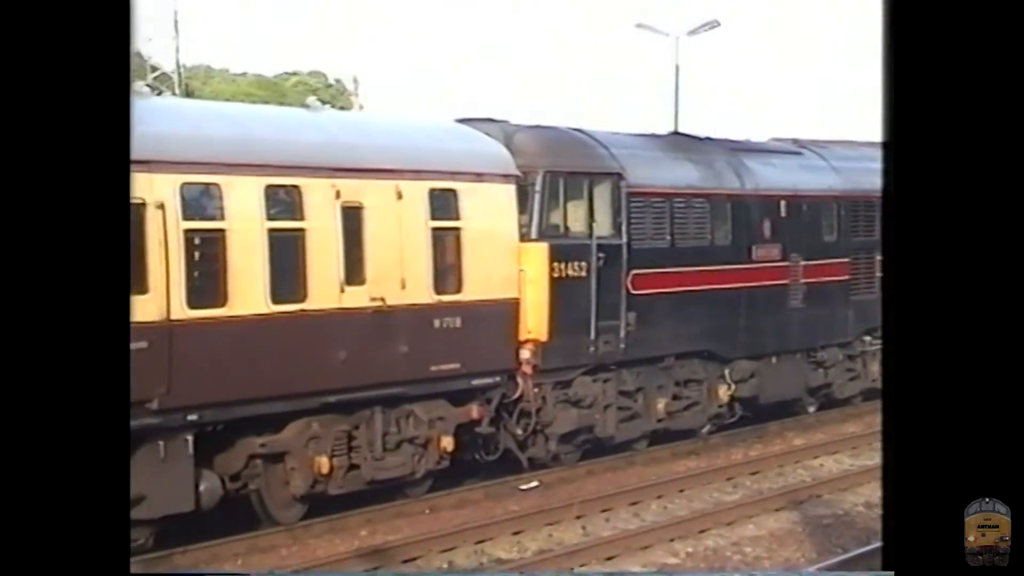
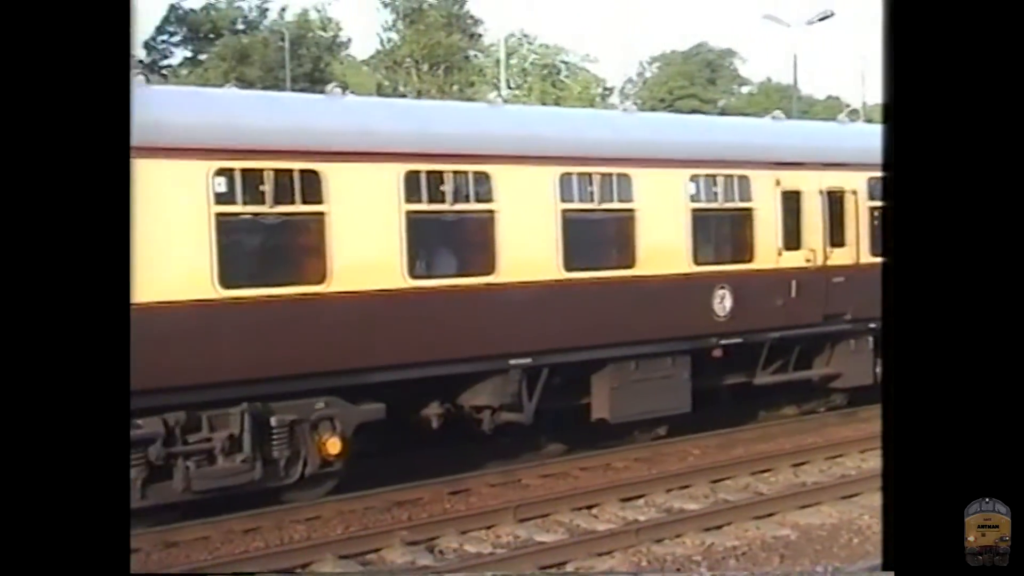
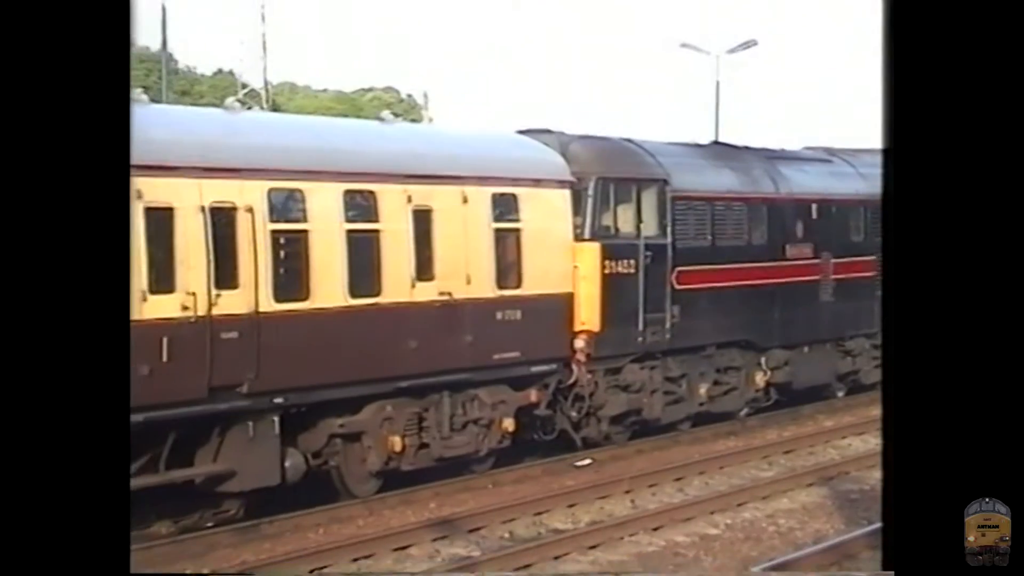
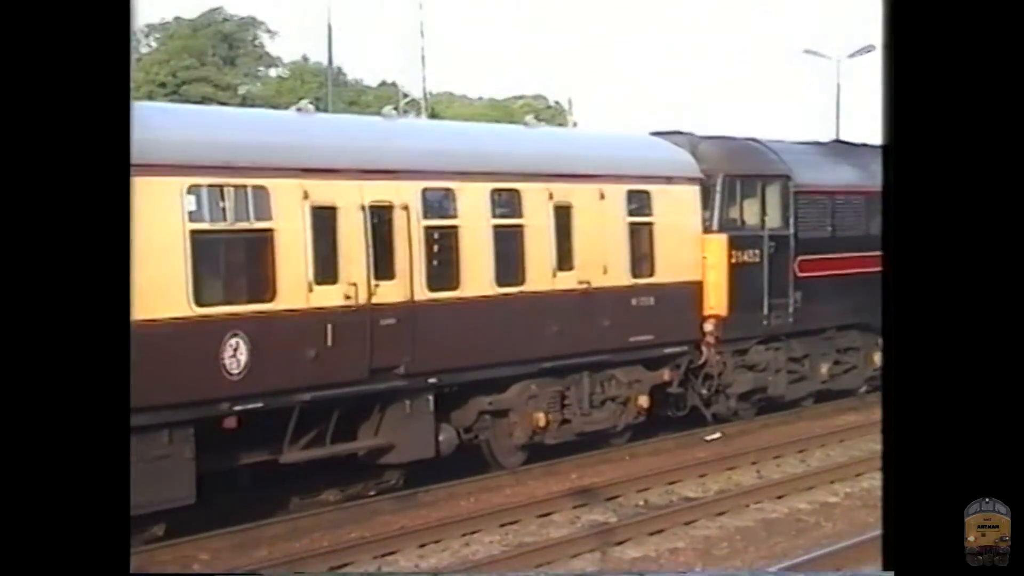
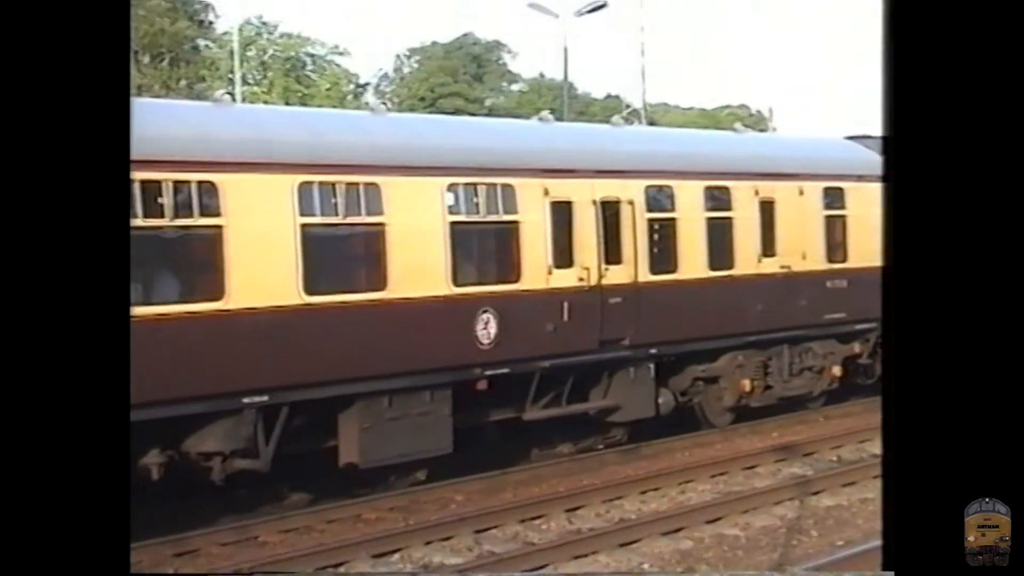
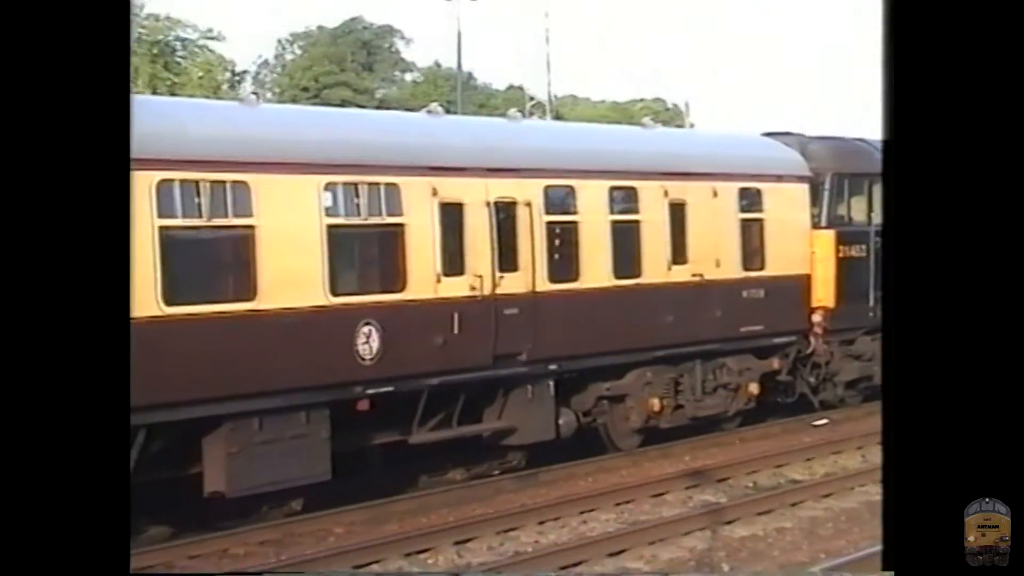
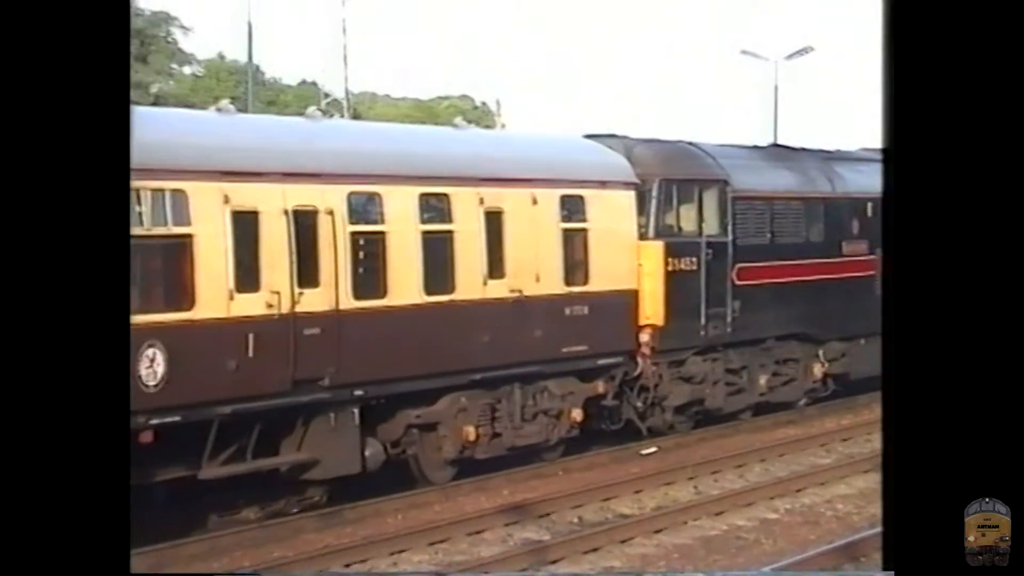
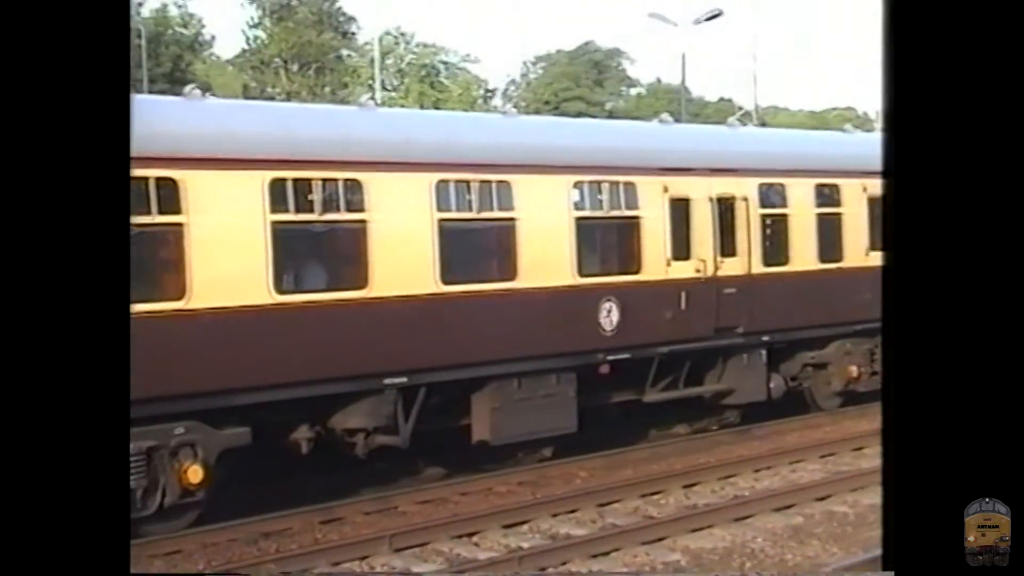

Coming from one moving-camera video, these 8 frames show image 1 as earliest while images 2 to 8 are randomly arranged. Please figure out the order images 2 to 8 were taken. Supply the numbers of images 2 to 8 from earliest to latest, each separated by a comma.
3, 7, 4, 6, 5, 8, 2
